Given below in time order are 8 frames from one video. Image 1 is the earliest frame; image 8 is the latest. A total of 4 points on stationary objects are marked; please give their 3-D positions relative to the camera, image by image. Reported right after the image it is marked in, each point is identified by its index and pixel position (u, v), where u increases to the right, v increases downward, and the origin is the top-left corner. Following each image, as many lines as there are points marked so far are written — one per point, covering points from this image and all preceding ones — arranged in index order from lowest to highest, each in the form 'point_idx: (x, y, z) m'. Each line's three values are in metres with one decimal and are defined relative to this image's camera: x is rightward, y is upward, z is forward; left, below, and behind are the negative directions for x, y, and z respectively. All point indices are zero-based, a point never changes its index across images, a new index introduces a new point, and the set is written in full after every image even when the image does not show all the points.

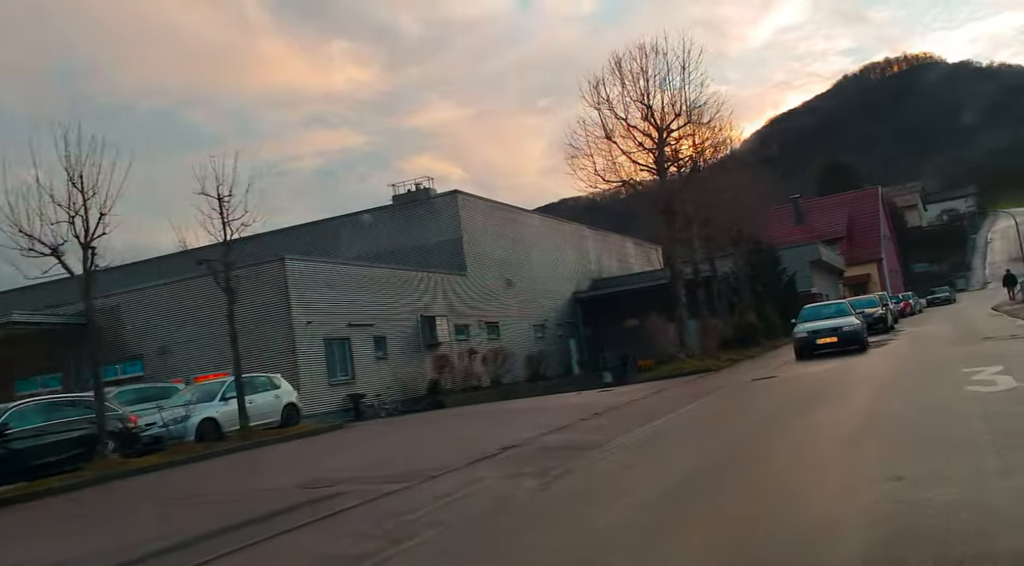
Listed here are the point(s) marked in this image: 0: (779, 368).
0: (+6.6, -2.3, +19.6) m
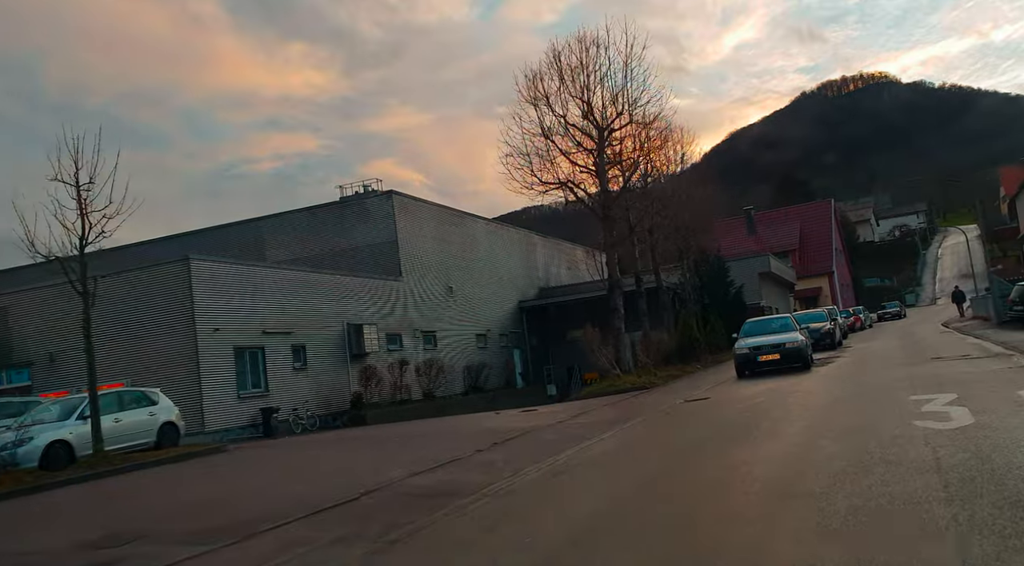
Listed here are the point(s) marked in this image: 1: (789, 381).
0: (+4.7, -2.6, +18.1) m
1: (+6.3, -2.3, +17.9) m
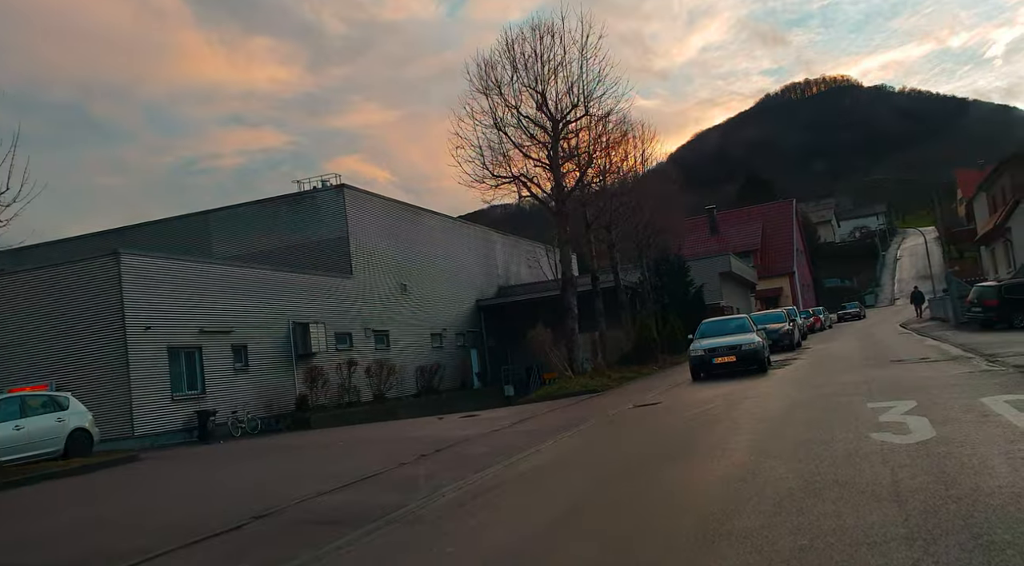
0: (+3.5, -2.5, +17.4) m
1: (+5.1, -2.3, +17.3) m
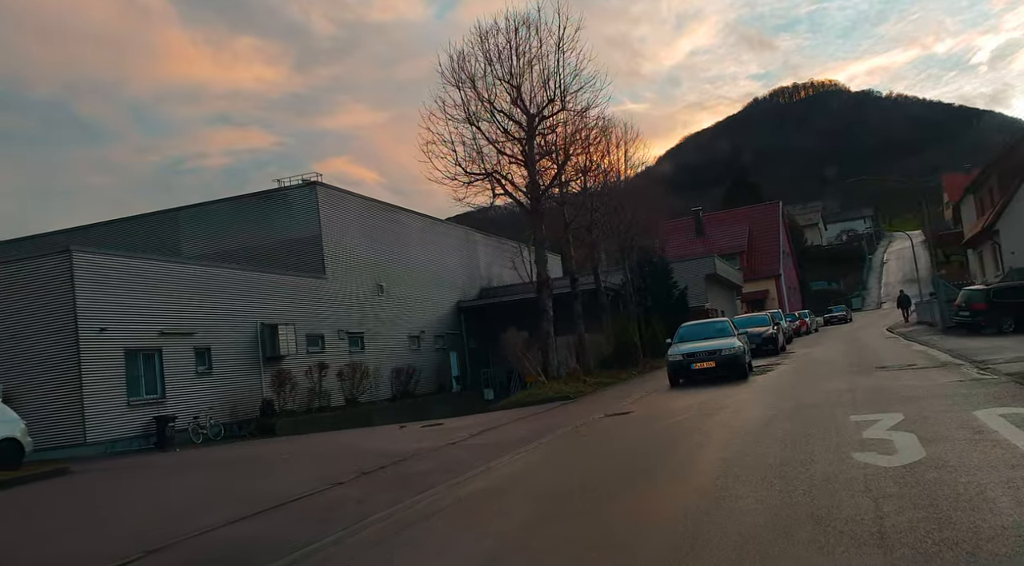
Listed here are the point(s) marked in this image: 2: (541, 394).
0: (+2.9, -2.6, +16.6) m
1: (+4.4, -2.4, +16.5) m
2: (+0.7, -2.6, +18.1) m
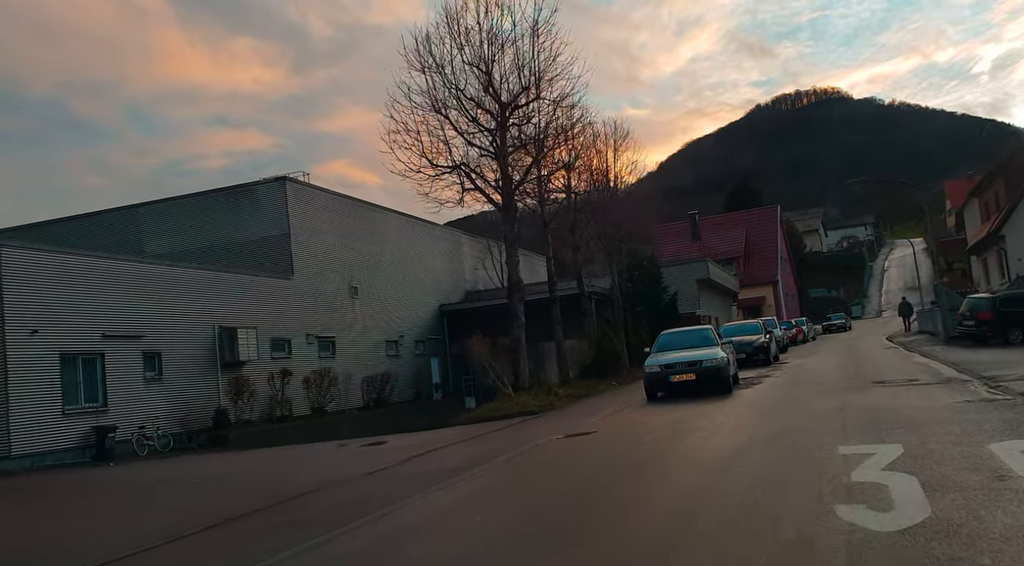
0: (+2.1, -2.6, +15.0) m
1: (+3.6, -2.4, +14.9) m
2: (-0.1, -2.6, +16.5) m
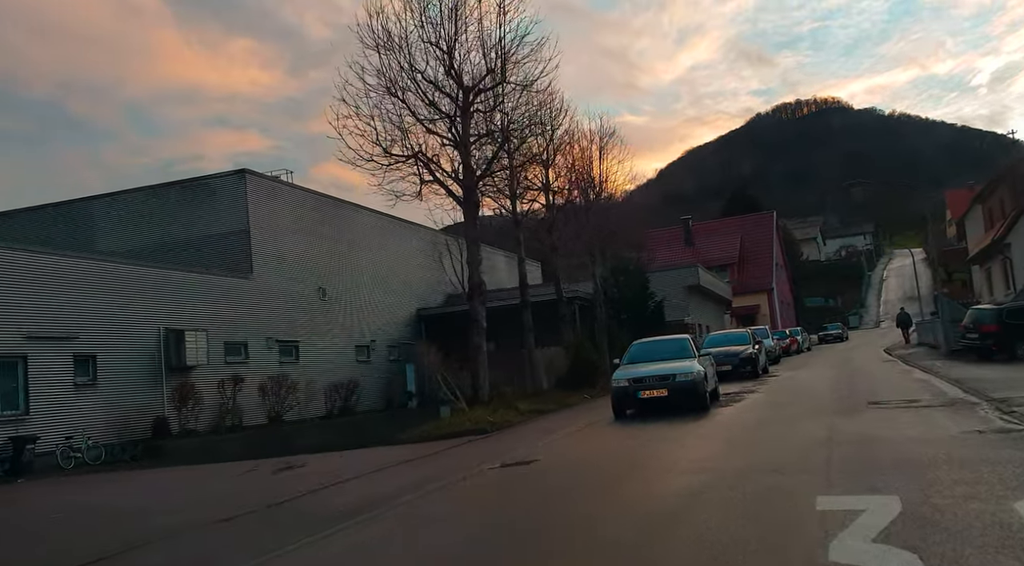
0: (+1.2, -2.7, +13.2) m
1: (+2.7, -2.5, +13.1) m
2: (-1.0, -2.6, +14.8) m
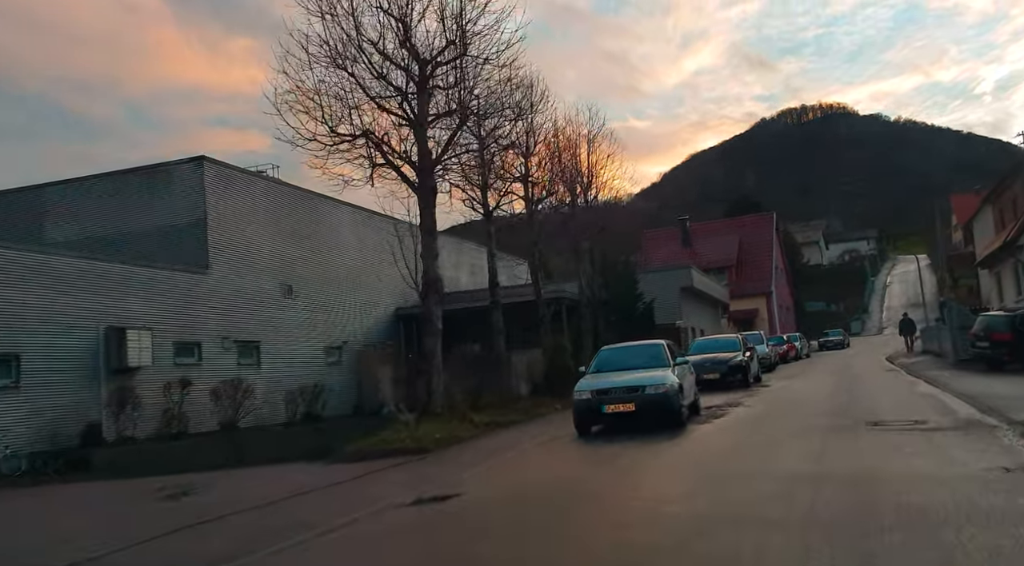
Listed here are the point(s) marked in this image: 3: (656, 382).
0: (+0.3, -2.6, +11.4) m
1: (+1.9, -2.5, +11.3) m
2: (-1.9, -2.6, +13.0) m
3: (+2.2, -1.5, +12.2) m
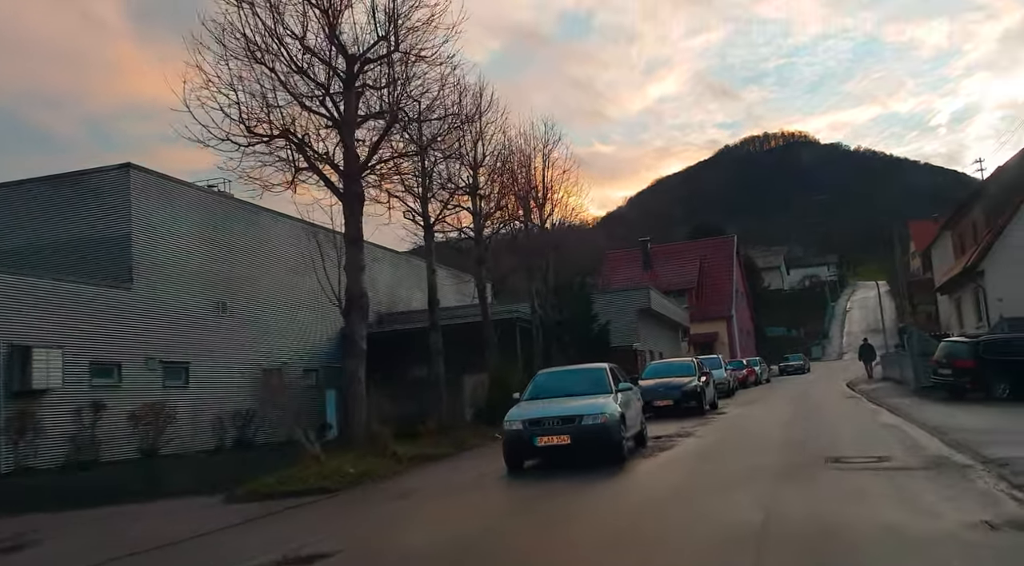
0: (-0.7, -2.8, +10.1) m
1: (+0.9, -2.7, +10.0) m
2: (-3.0, -2.8, +11.5) m
3: (+1.2, -1.8, +11.0) m
